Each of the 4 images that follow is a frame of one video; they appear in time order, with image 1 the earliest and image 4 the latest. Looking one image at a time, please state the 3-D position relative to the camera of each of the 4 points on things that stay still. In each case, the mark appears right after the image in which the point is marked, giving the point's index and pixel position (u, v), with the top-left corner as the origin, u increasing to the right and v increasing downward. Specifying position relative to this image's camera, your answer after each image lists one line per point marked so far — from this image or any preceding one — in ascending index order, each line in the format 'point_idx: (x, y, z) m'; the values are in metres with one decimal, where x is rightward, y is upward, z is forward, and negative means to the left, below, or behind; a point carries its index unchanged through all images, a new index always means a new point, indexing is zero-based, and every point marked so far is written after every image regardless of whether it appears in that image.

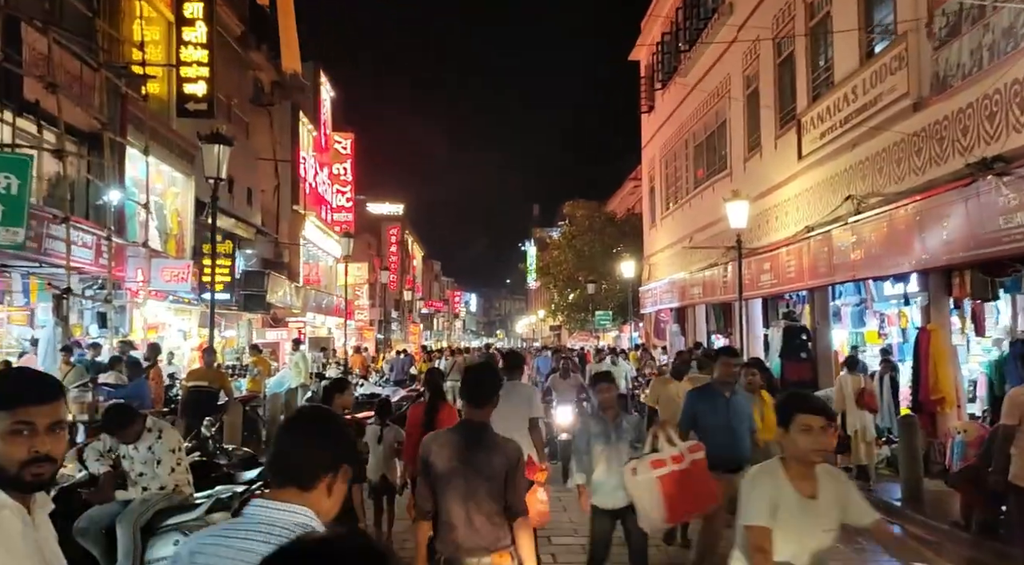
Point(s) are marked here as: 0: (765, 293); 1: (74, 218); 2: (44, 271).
0: (+3.5, -0.1, +15.5) m
1: (-7.4, +1.1, +19.4) m
2: (-7.6, +0.2, +18.9) m
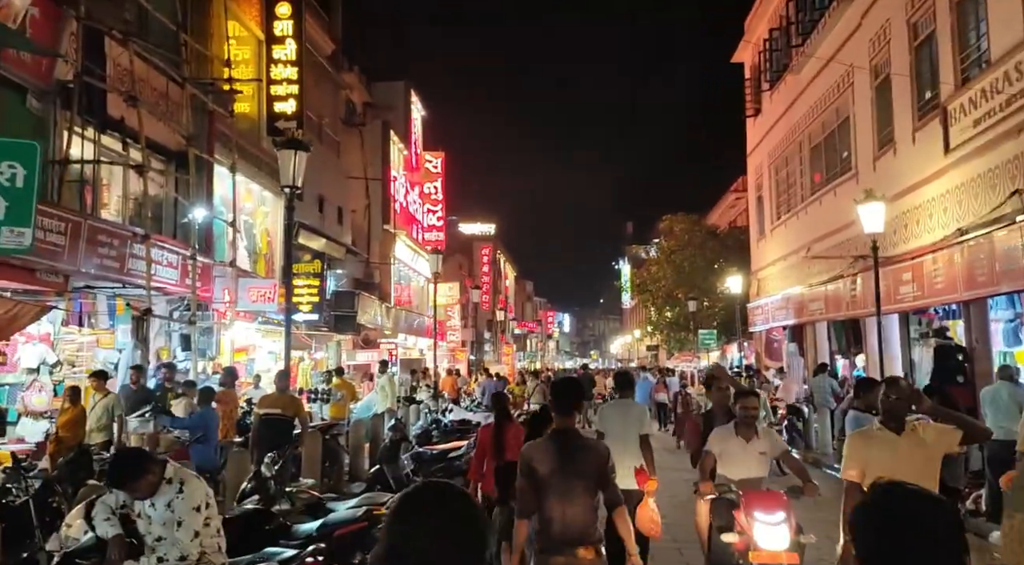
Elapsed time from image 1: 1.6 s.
0: (+4.8, -0.3, +13.7) m
1: (-5.7, +0.7, +18.5) m
2: (-6.0, -0.2, +18.1) m
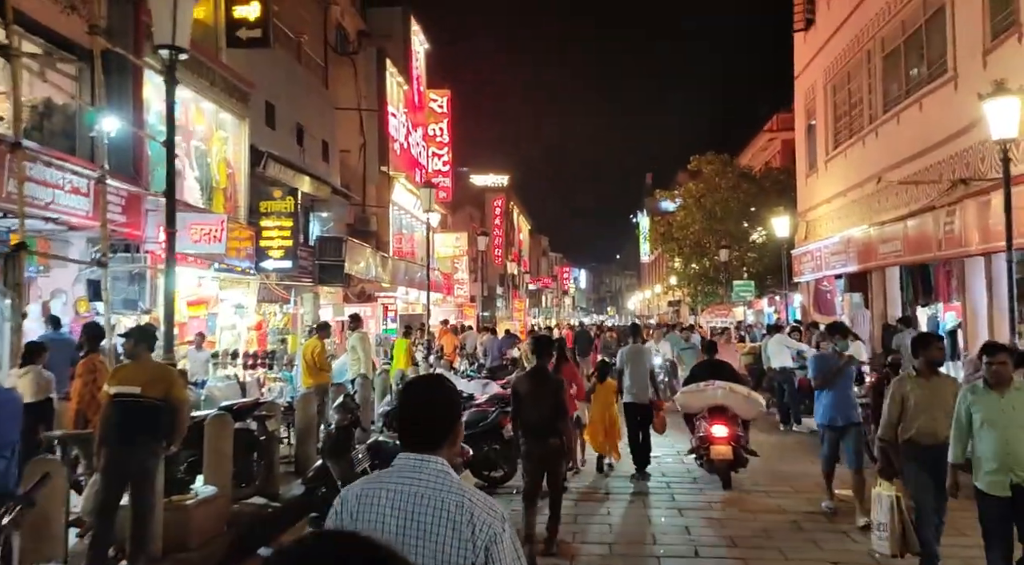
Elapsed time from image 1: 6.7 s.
0: (+4.7, +0.4, +9.3) m
1: (-5.7, +1.6, +14.2) m
2: (-6.0, +0.7, +13.8) m
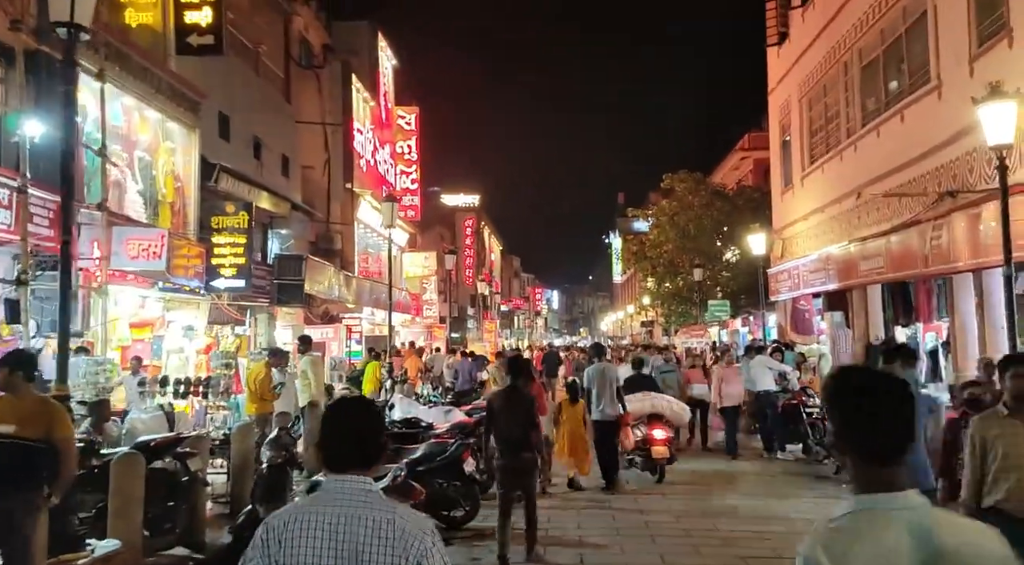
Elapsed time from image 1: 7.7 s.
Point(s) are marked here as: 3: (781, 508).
0: (+4.4, +0.3, +8.3) m
1: (-6.1, +1.4, +12.9) m
2: (-6.4, +0.5, +12.5) m
3: (+3.1, -2.6, +13.3) m
